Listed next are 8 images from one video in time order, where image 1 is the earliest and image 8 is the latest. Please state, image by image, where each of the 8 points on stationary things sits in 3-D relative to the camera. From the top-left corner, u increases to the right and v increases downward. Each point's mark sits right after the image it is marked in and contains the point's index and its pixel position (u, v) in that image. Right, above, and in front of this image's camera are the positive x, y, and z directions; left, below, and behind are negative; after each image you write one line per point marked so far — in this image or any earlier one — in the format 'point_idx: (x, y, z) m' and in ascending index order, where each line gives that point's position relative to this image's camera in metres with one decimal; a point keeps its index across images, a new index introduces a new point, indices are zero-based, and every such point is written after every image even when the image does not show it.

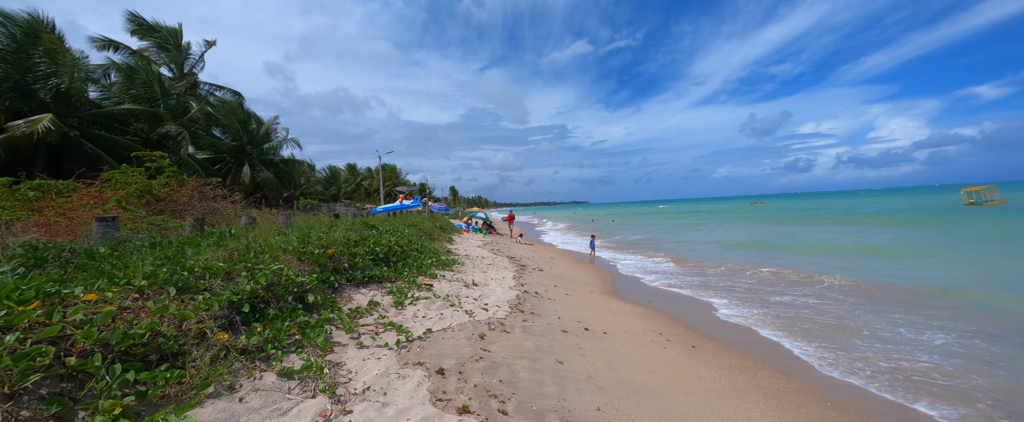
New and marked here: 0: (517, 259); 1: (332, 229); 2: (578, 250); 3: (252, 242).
0: (+0.2, -1.7, +12.0) m
1: (-4.0, -0.4, +7.7) m
2: (+3.3, -1.9, +17.8) m
3: (-3.7, -0.4, +5.0) m
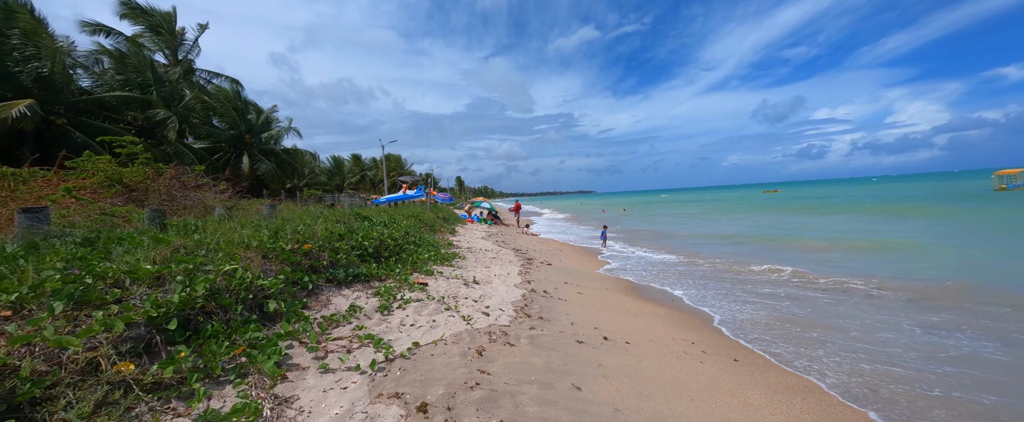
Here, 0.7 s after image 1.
0: (+0.3, -1.3, +11.2) m
1: (-3.8, -0.2, +6.9) m
2: (+3.6, -1.3, +17.0) m
3: (-3.6, -0.3, +4.2) m
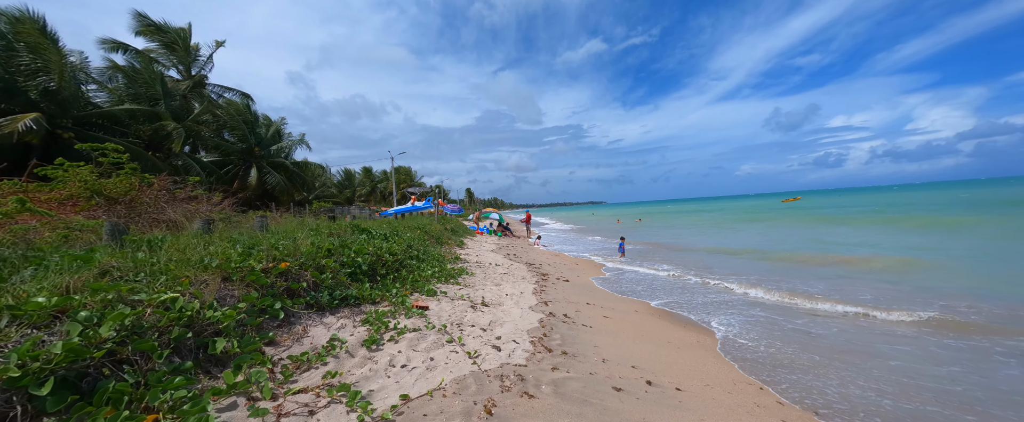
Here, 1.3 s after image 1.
0: (+0.7, -1.6, +10.3) m
1: (-3.6, -0.4, +6.2) m
2: (+4.1, -1.8, +16.0) m
3: (-3.5, -0.4, +3.5) m
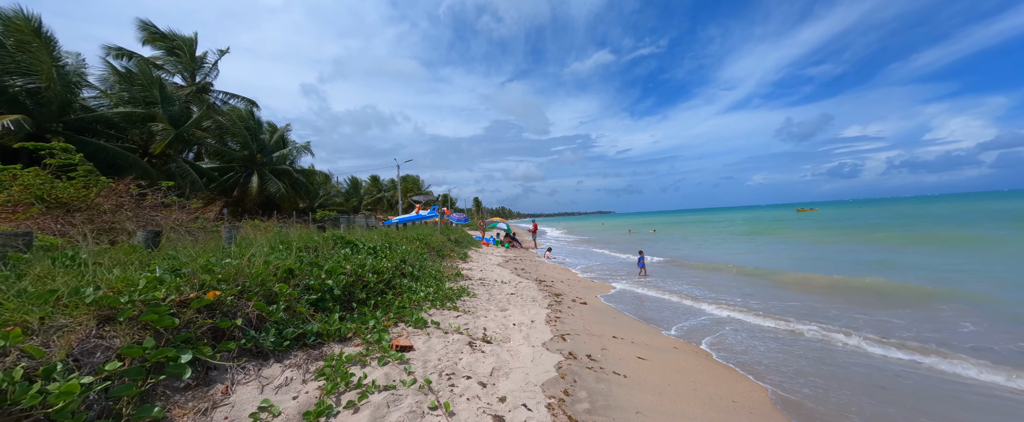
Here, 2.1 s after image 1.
0: (+0.9, -1.9, +9.1) m
1: (-3.5, -0.6, +5.1) m
2: (+4.5, -2.3, +14.7) m
3: (-3.4, -0.5, +2.4) m
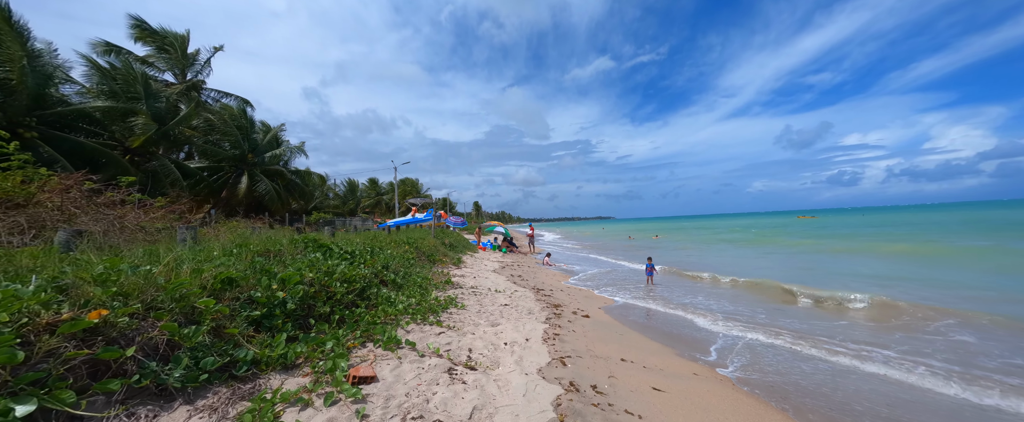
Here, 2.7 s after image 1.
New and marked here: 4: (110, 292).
0: (+0.8, -2.0, +8.3) m
1: (-3.6, -0.5, +4.4) m
2: (+4.3, -2.4, +13.9) m
3: (-3.5, -0.4, +1.7) m
4: (-2.8, -0.6, +2.5) m
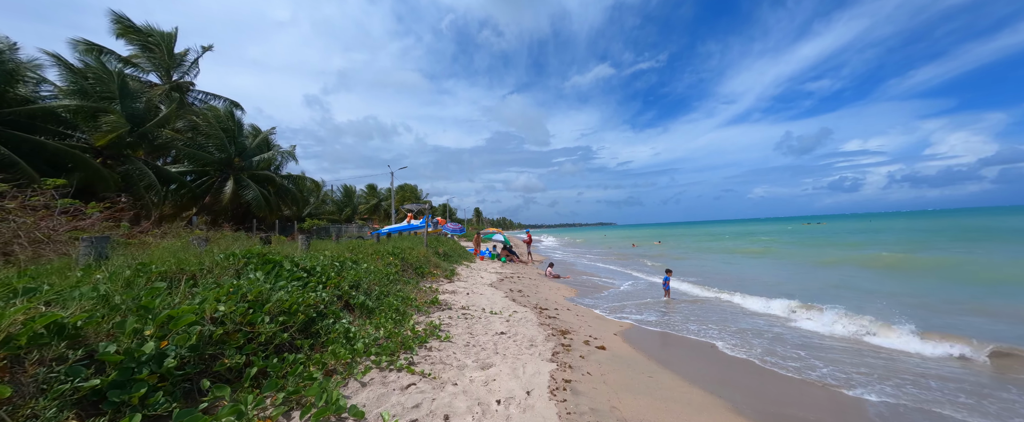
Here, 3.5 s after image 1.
0: (+0.8, -2.1, +7.1) m
1: (-3.6, -0.6, +3.2) m
2: (+4.3, -2.7, +12.7) m
3: (-3.6, -0.4, +0.5) m
4: (-2.9, -0.6, +1.3) m
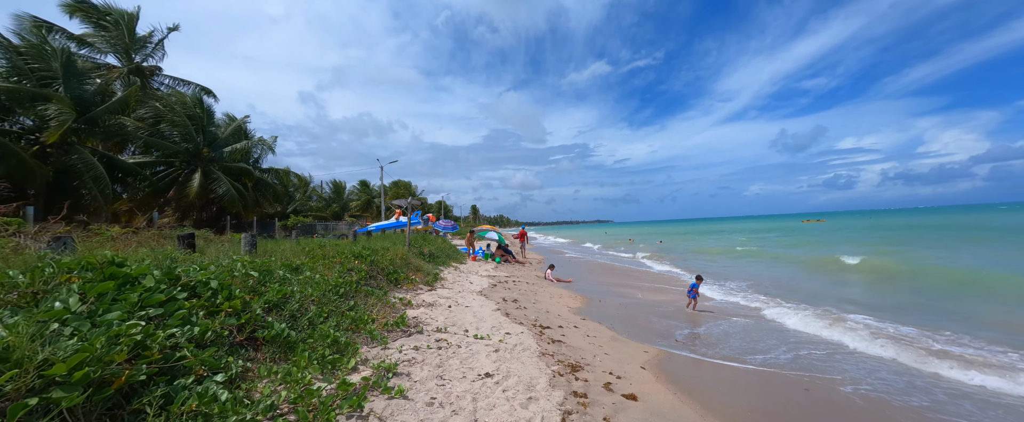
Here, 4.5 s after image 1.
0: (+0.7, -1.9, +5.4) m
1: (-3.7, -0.5, +1.5) m
2: (+4.1, -2.5, +11.0) m
3: (-3.6, -0.3, -1.3) m
4: (-3.0, -0.5, -0.5) m
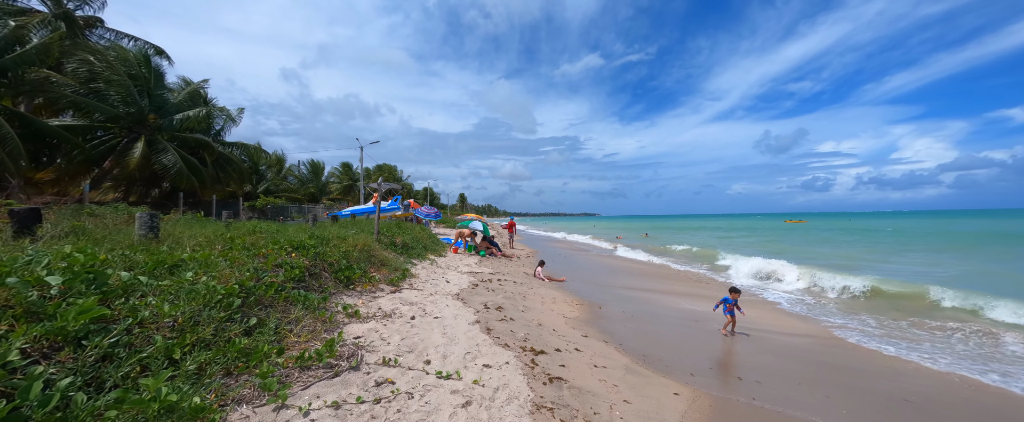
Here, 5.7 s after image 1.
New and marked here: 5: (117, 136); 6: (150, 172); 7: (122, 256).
0: (+0.4, -1.8, +3.8) m
1: (-3.7, -0.2, -0.3) m
2: (+3.7, -2.3, +9.6) m
3: (-3.5, -0.2, -3.0) m
4: (-2.9, -0.4, -2.2) m
5: (-19.2, +3.6, +17.1) m
6: (-17.7, +1.9, +17.6) m
7: (-4.3, -0.4, +4.0) m
